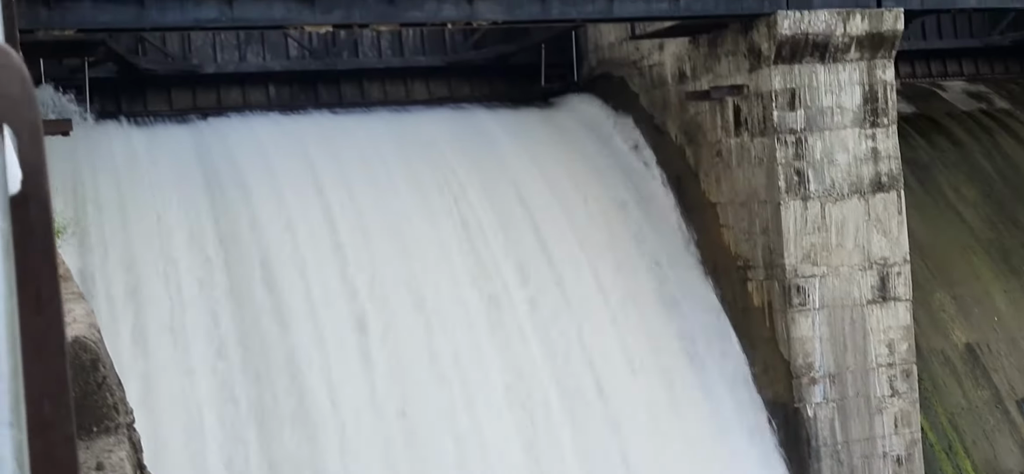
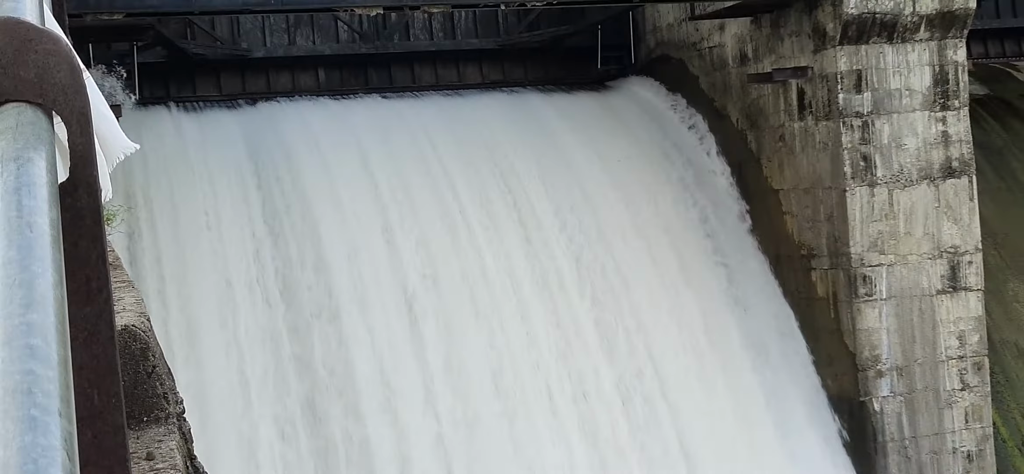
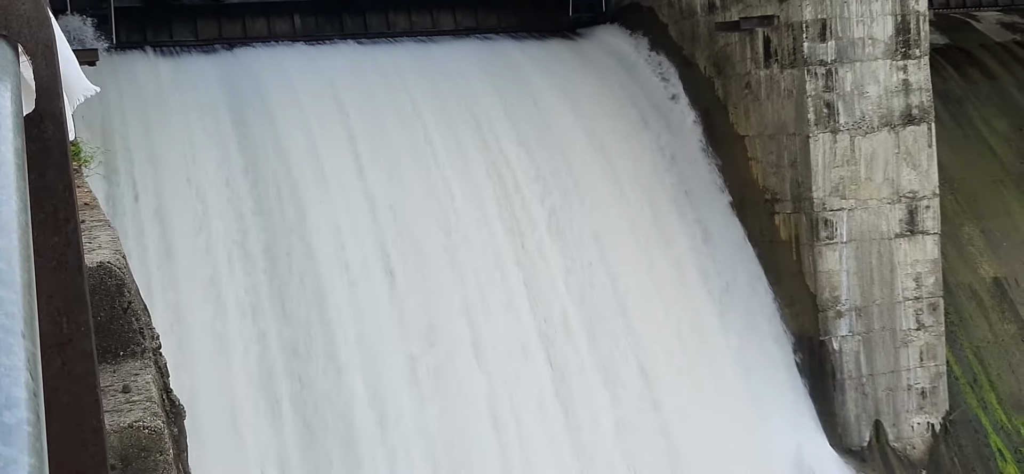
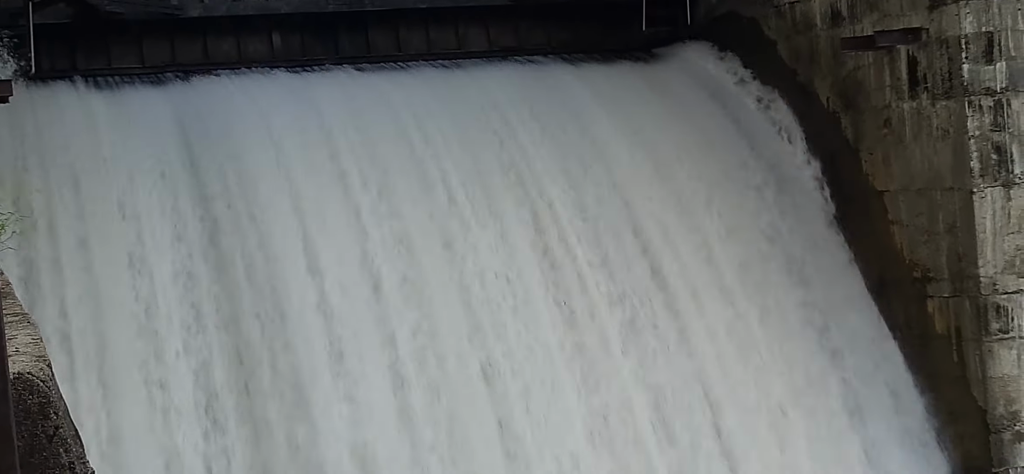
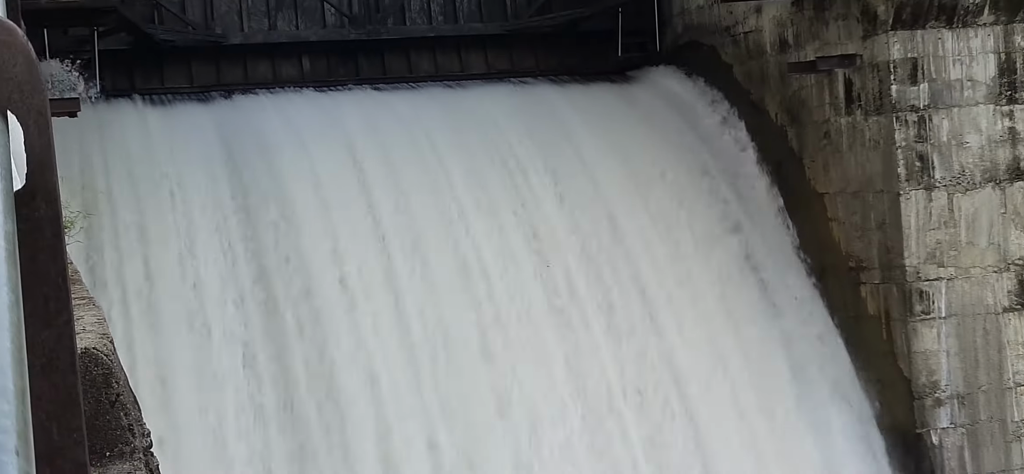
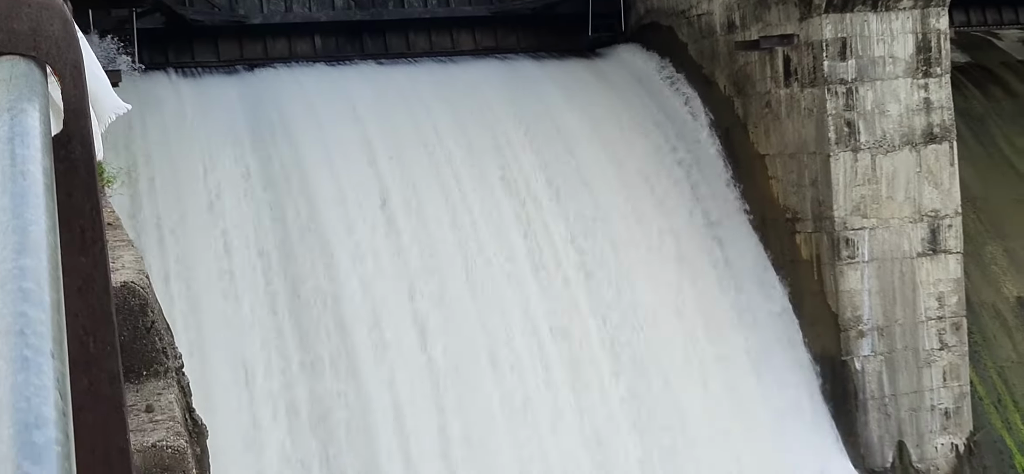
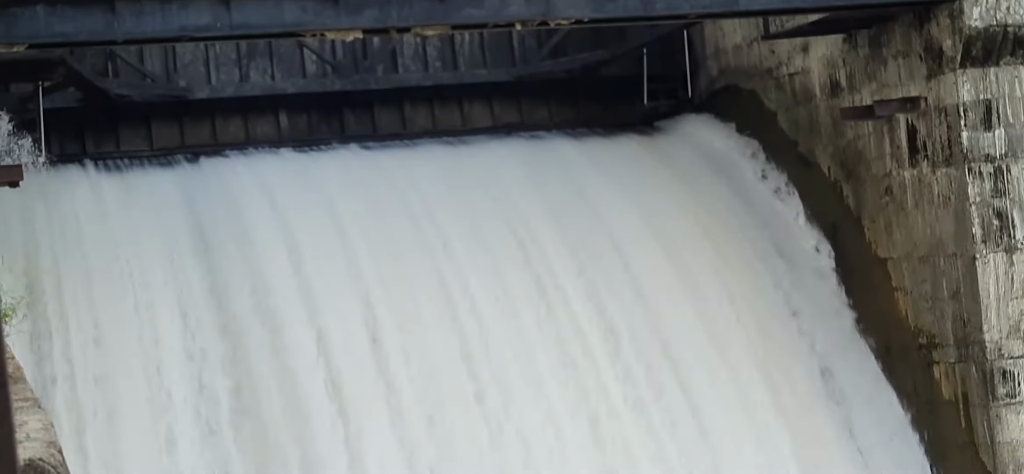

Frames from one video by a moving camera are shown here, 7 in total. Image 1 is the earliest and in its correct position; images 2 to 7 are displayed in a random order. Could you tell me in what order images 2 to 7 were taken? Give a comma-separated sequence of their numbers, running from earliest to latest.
7, 4, 5, 2, 6, 3
